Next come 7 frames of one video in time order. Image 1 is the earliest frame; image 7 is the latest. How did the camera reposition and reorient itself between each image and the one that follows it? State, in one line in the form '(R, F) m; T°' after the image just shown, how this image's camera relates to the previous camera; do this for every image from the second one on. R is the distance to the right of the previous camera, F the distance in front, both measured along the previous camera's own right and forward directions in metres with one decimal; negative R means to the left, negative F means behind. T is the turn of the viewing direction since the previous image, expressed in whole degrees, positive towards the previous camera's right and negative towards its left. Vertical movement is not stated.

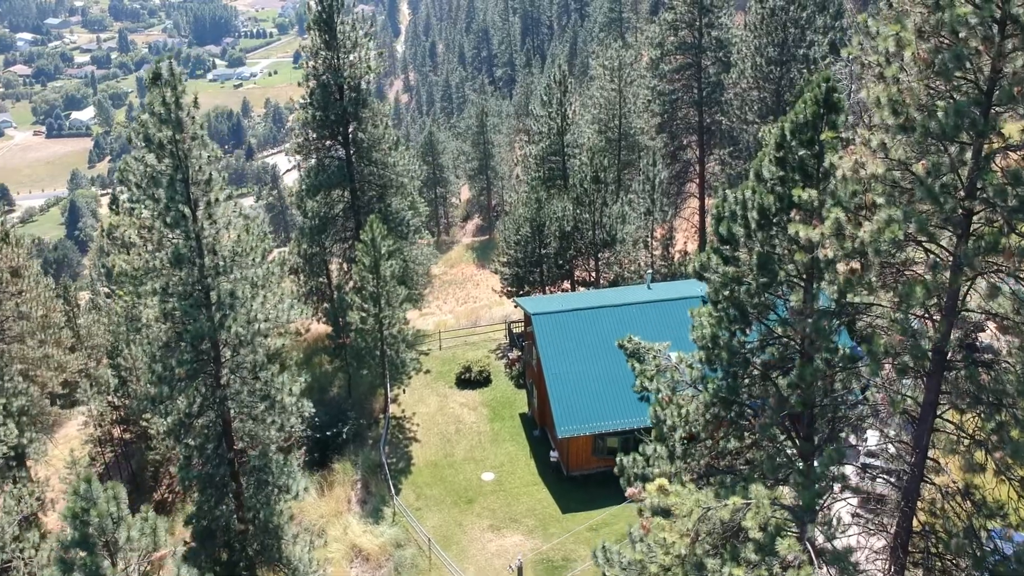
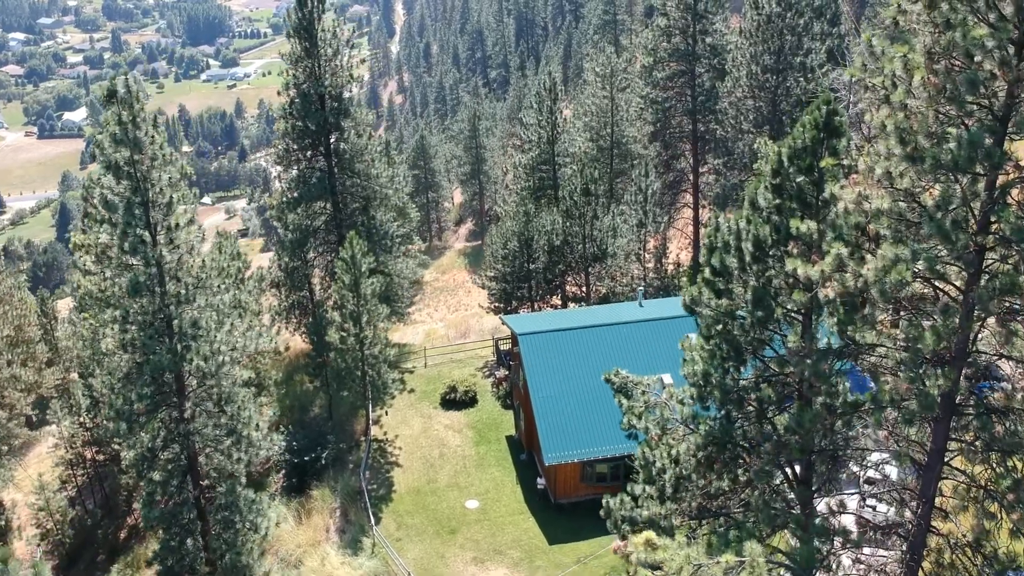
(+0.2, +0.9) m; 0°
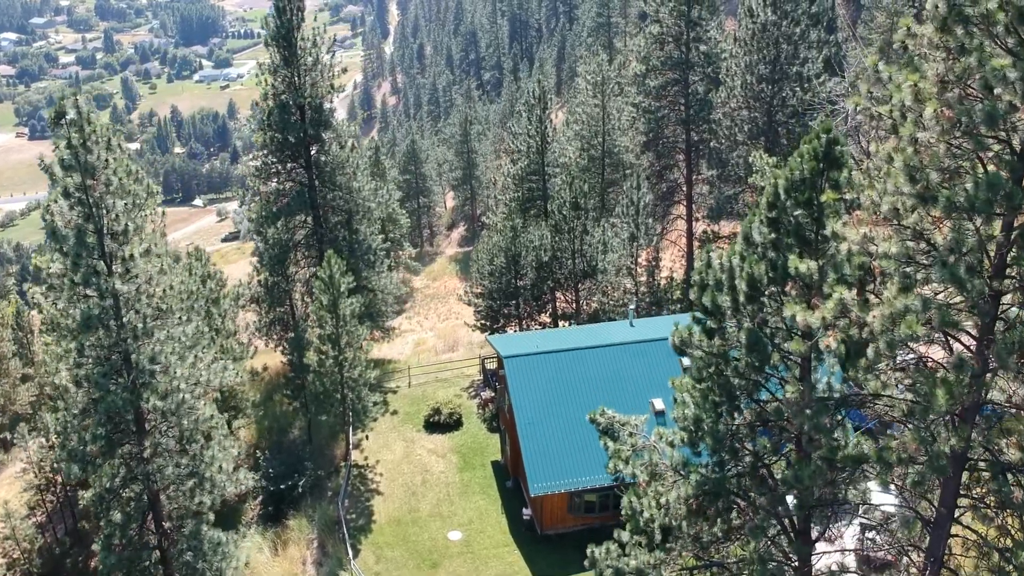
(+0.2, +0.9) m; 0°
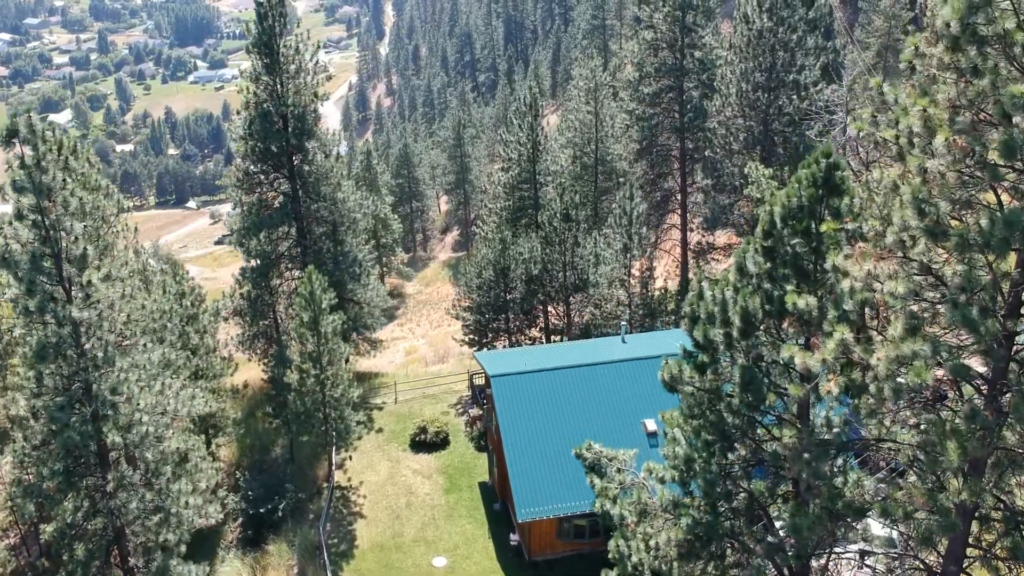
(+0.2, +0.7) m; 0°
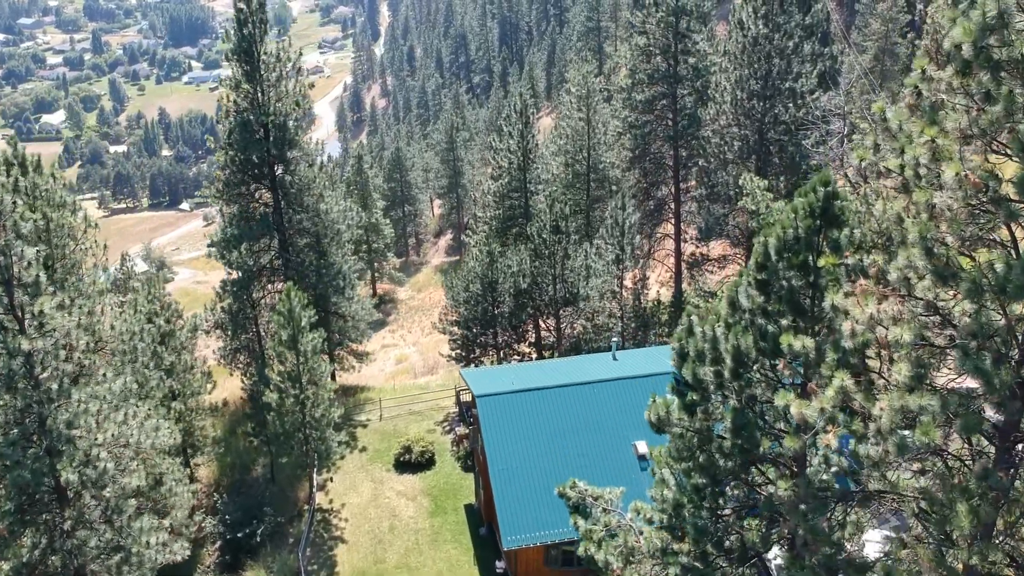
(+0.2, +0.7) m; 0°
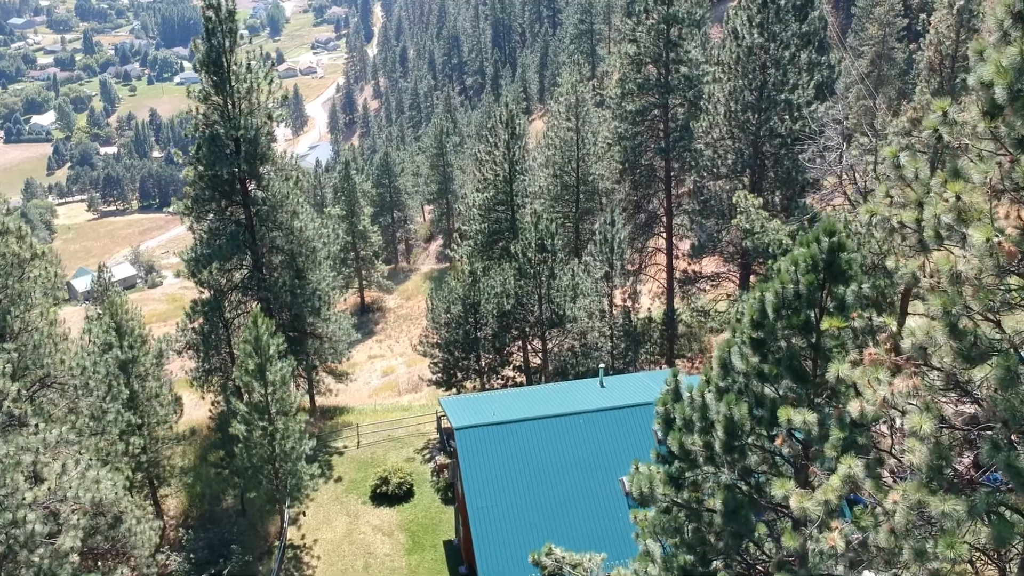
(+0.3, +1.1) m; 0°
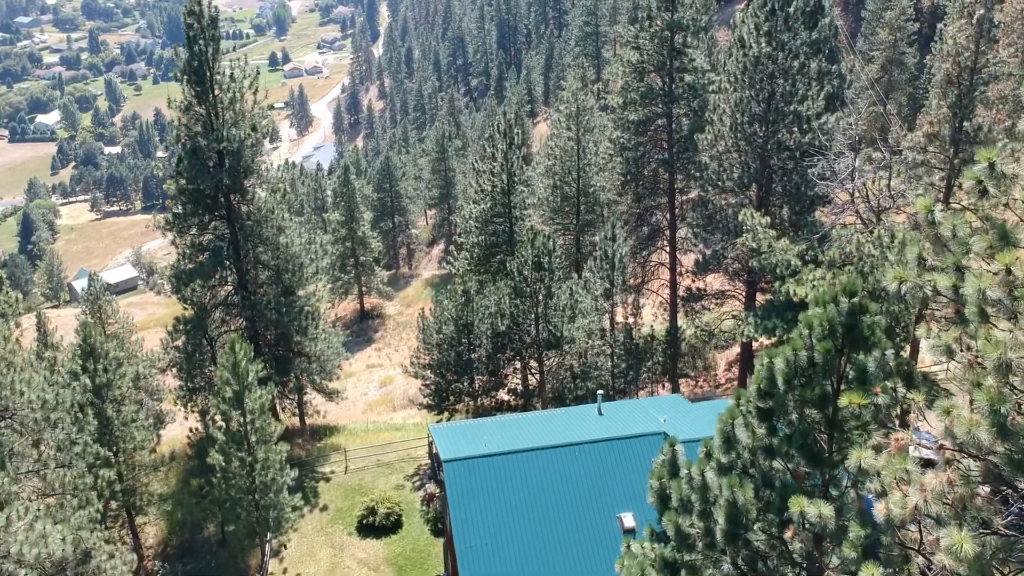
(+0.2, +1.0) m; 0°
